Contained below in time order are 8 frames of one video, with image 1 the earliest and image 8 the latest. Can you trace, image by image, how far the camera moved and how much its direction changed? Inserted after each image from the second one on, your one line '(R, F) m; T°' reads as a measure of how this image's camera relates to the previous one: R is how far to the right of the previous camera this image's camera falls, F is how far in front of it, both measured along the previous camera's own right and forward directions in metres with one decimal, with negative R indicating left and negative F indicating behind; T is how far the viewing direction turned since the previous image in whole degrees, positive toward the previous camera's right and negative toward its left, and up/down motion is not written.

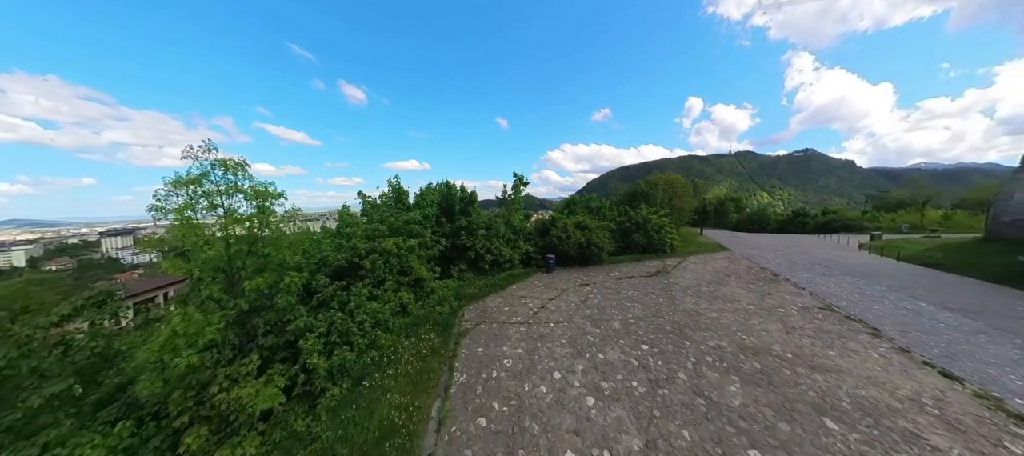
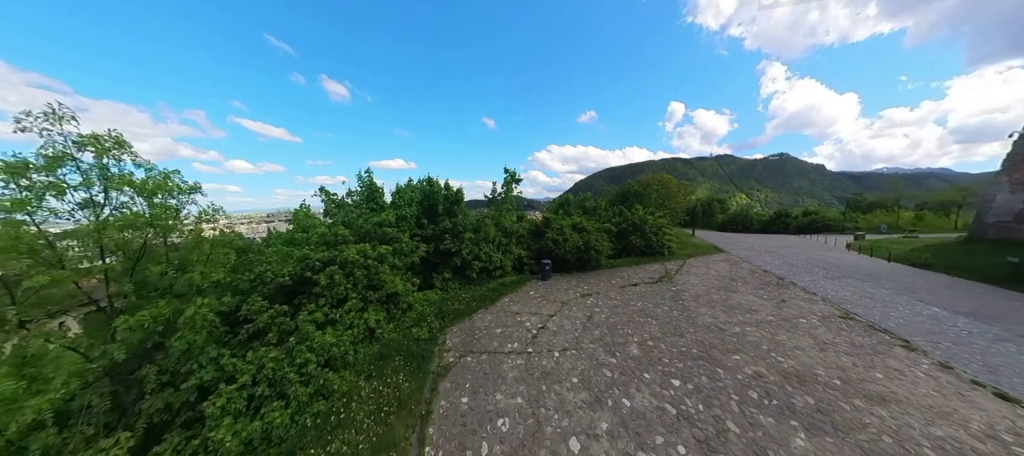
(-0.1, +1.2) m; +3°
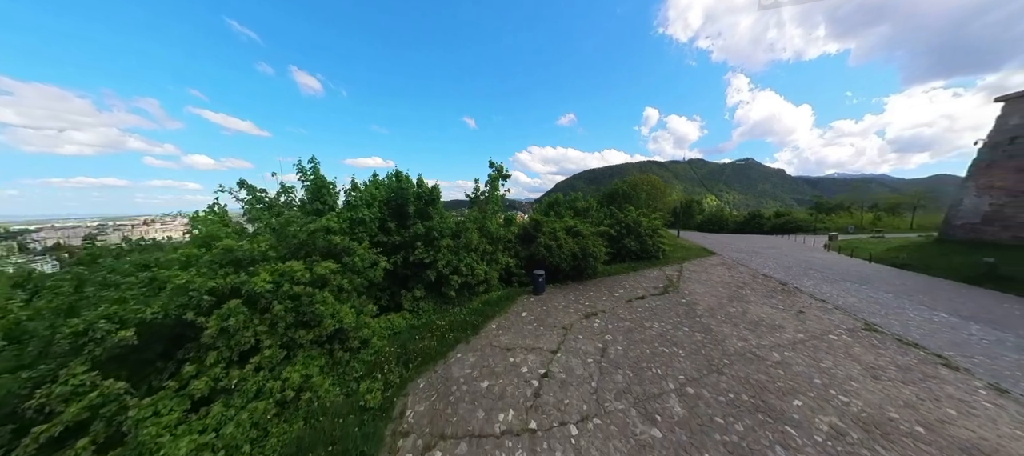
(-0.1, +1.5) m; +4°
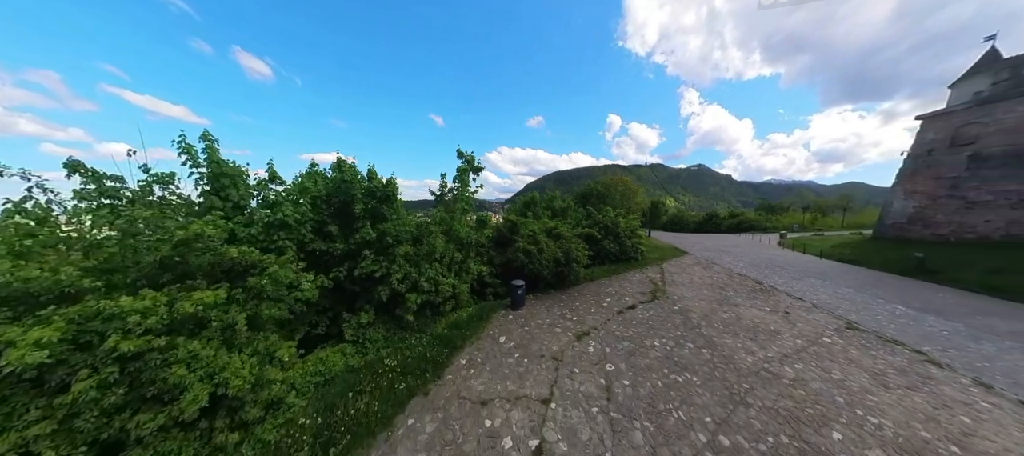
(0.0, +1.1) m; +6°
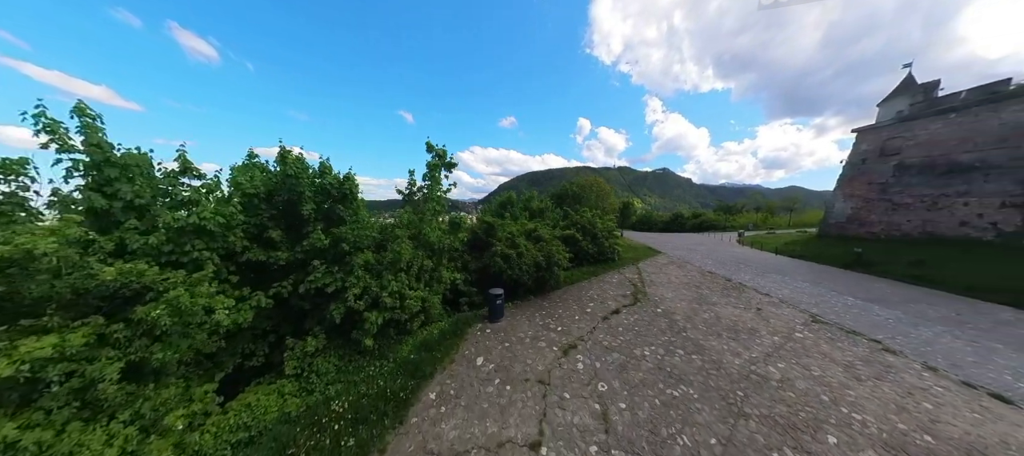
(0.0, +0.5) m; +6°
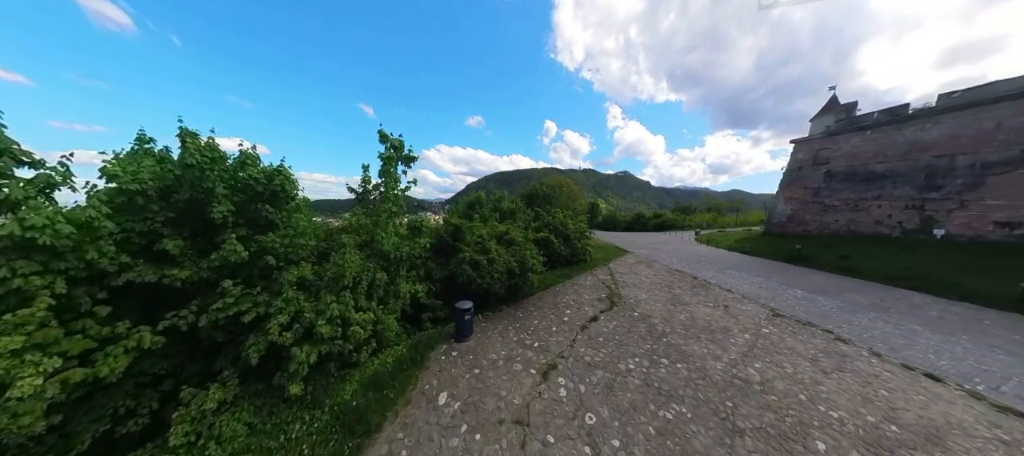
(0.0, +0.6) m; +7°
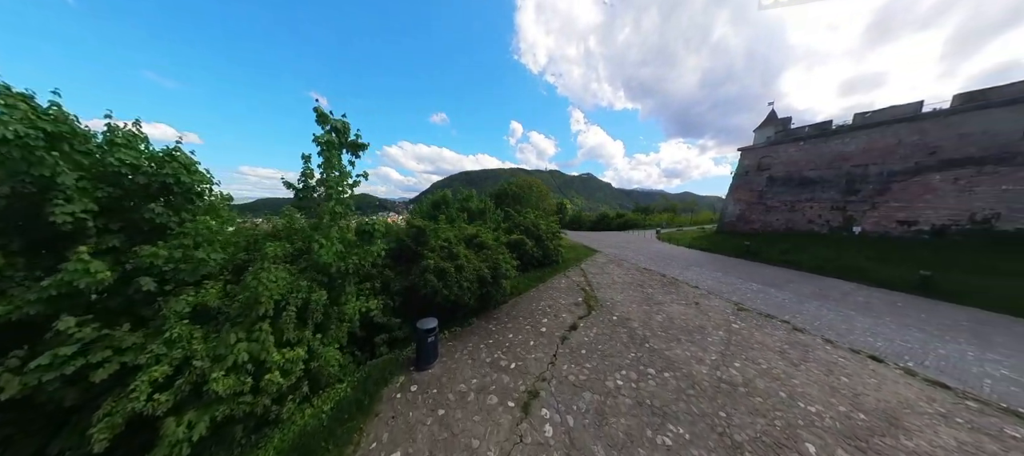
(0.0, +0.6) m; +7°
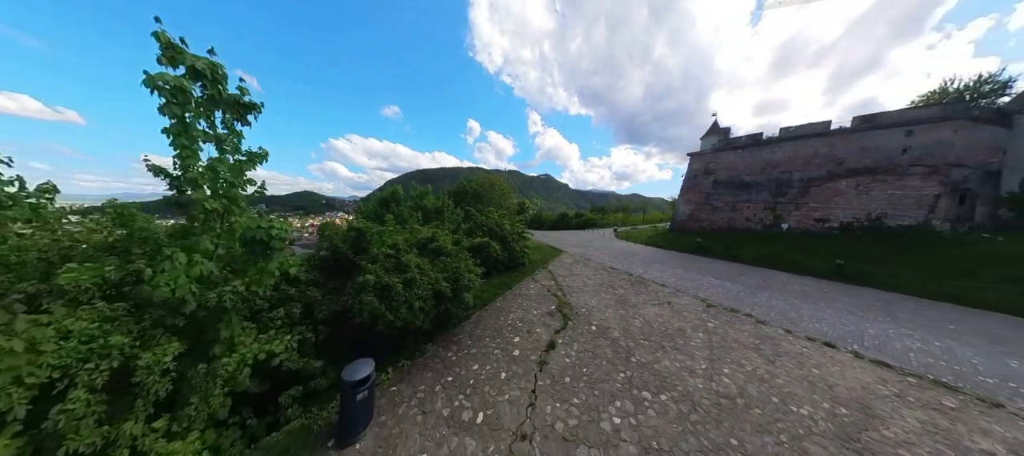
(0.0, +1.0) m; +9°
